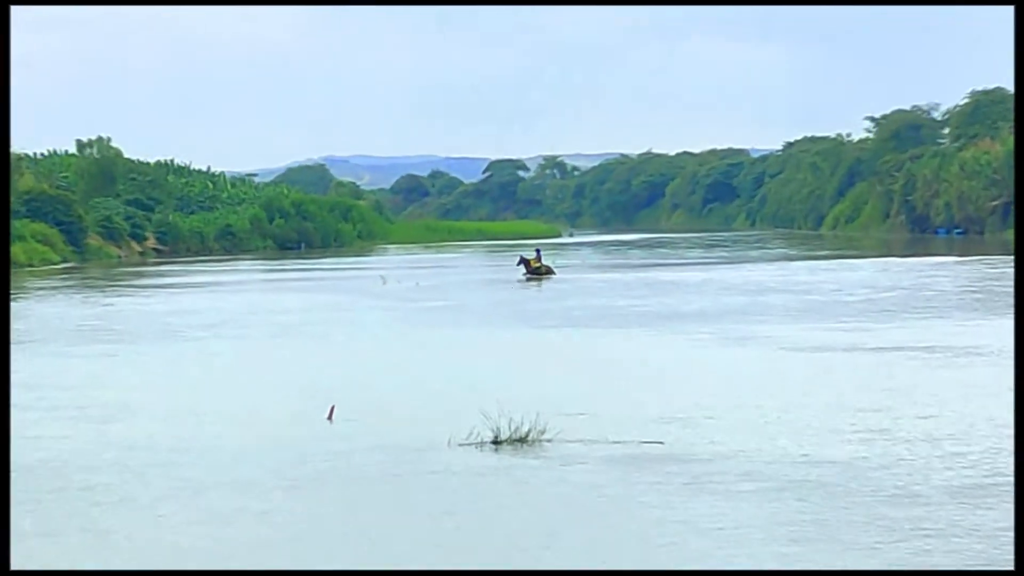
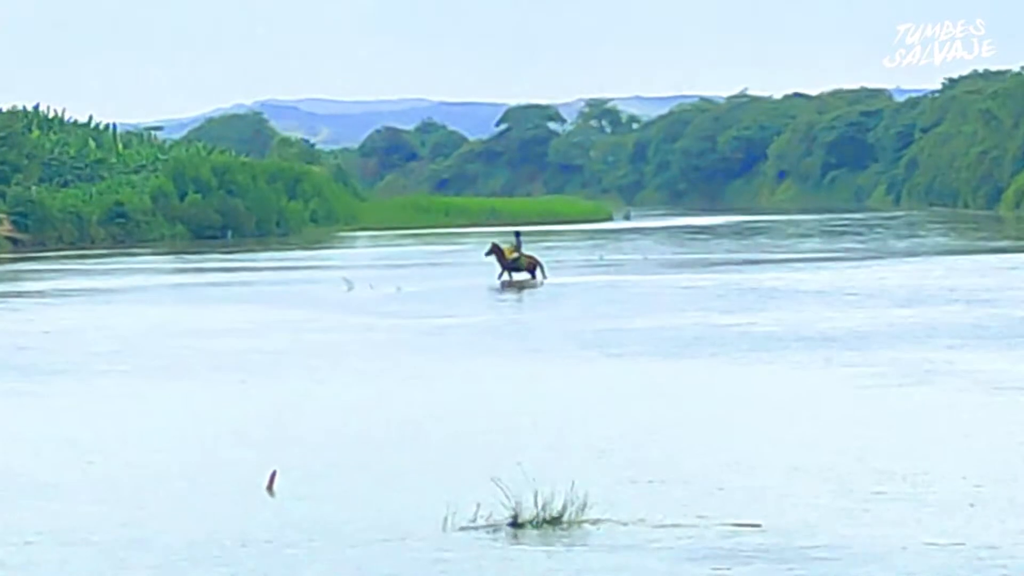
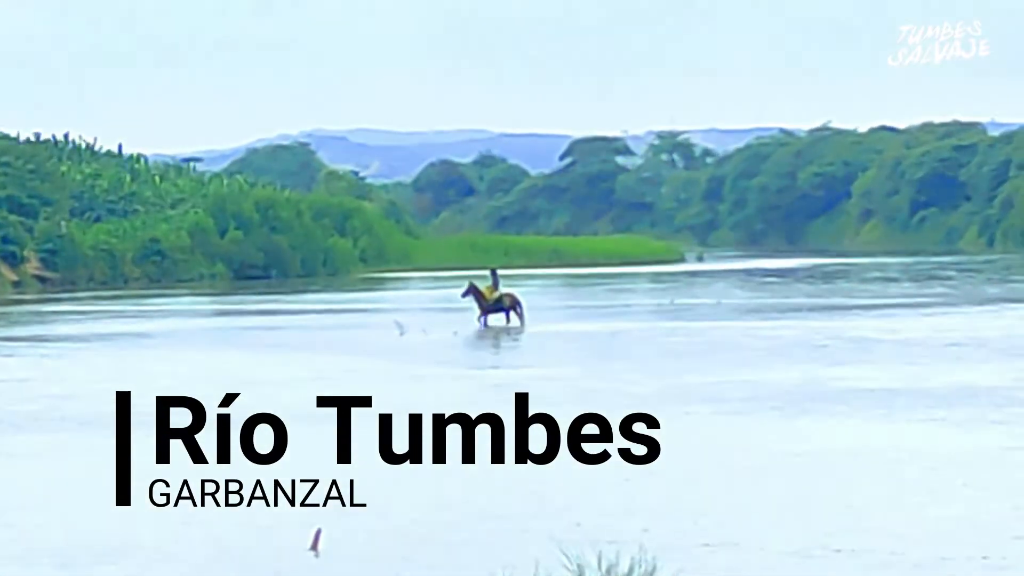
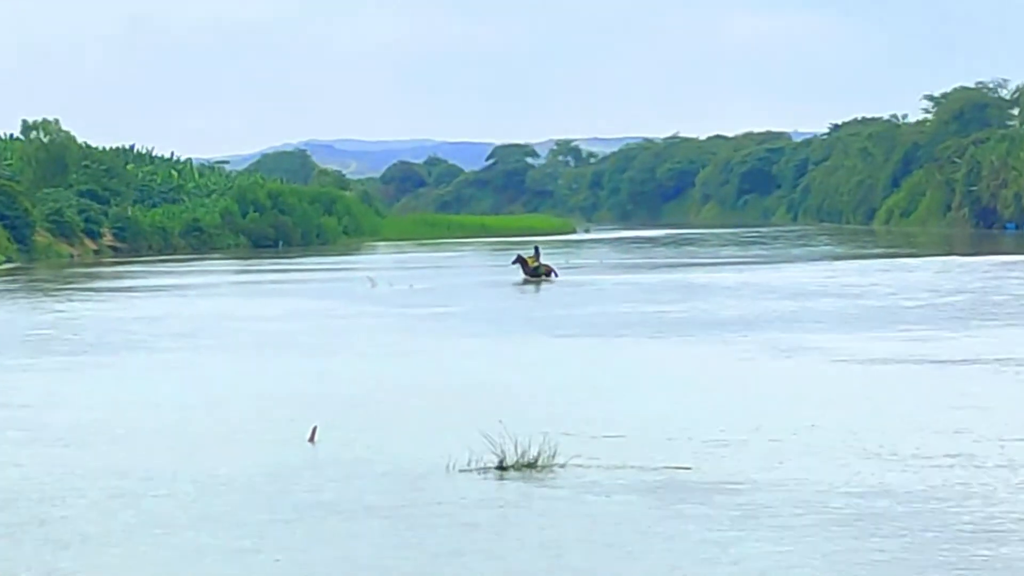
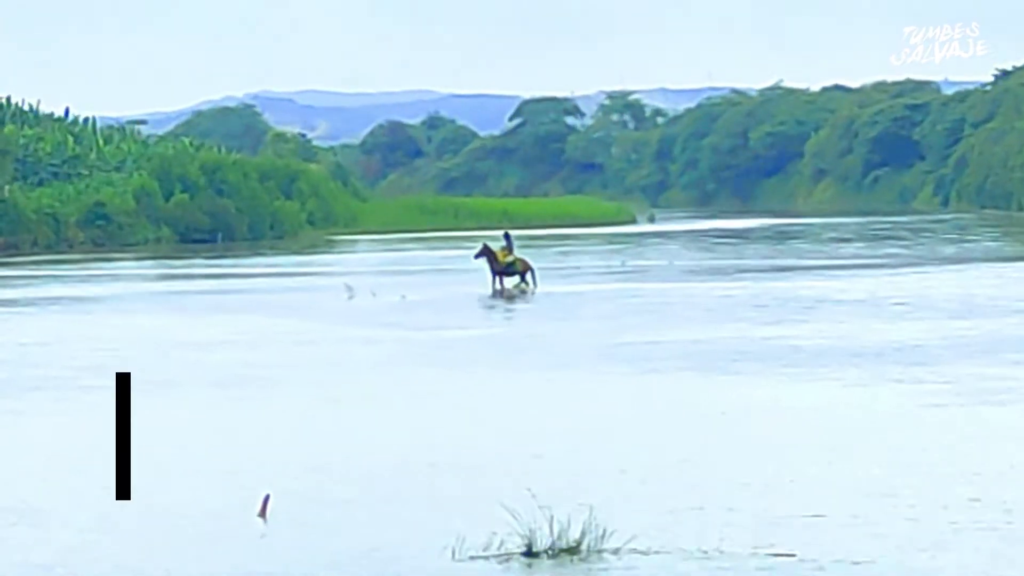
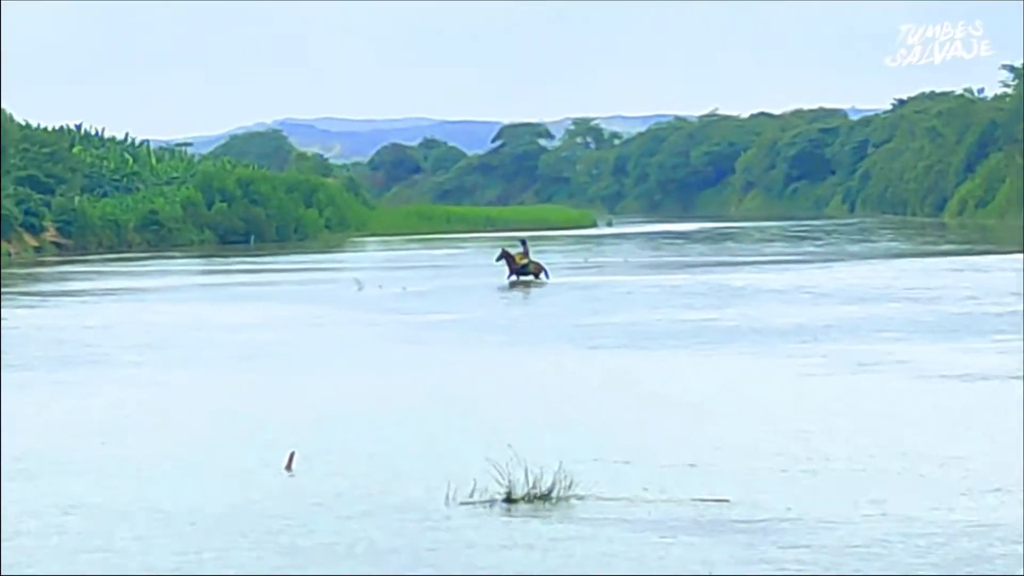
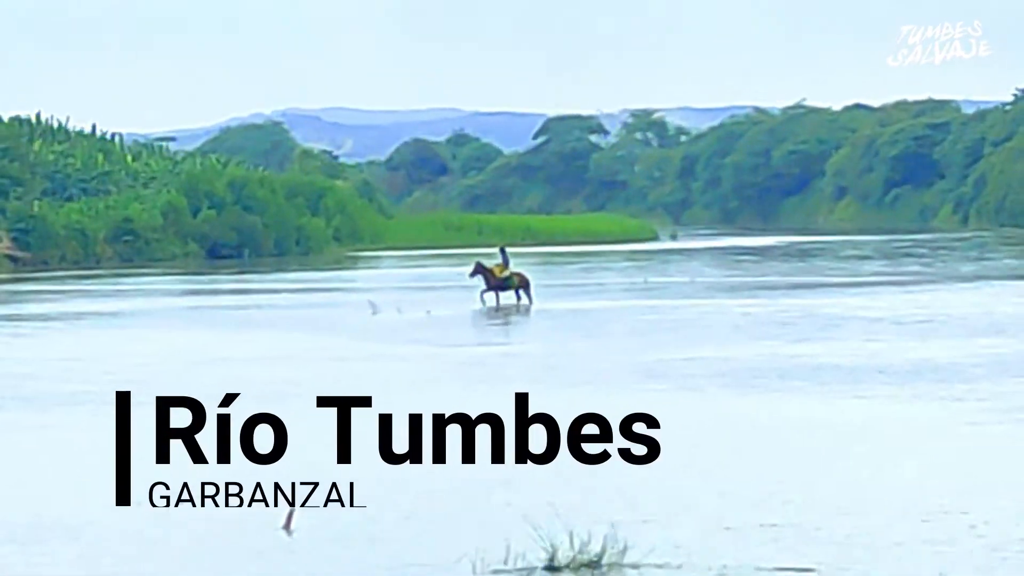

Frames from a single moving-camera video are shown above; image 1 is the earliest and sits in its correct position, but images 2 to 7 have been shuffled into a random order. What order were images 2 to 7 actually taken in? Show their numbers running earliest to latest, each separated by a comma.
4, 6, 2, 5, 7, 3
